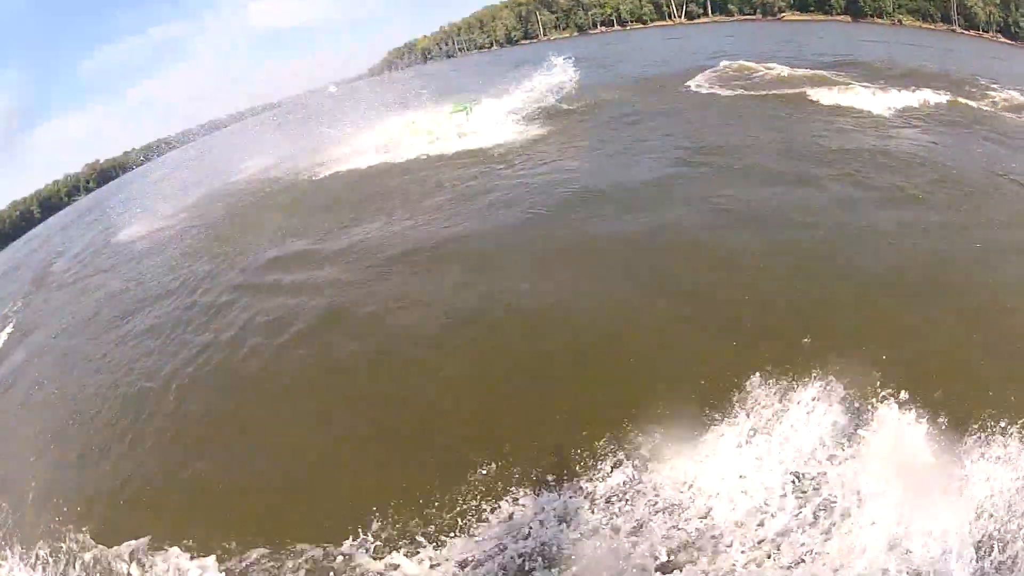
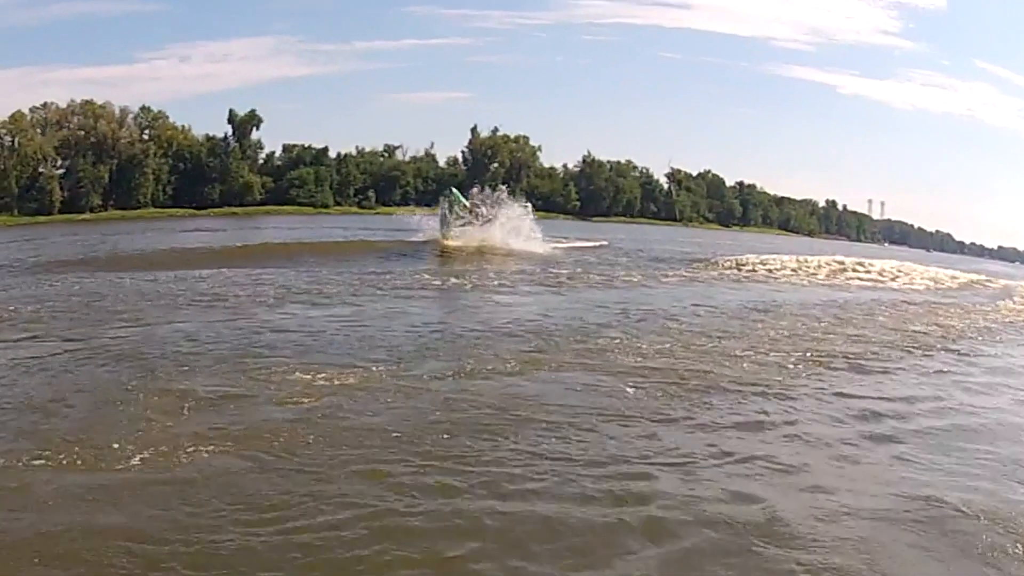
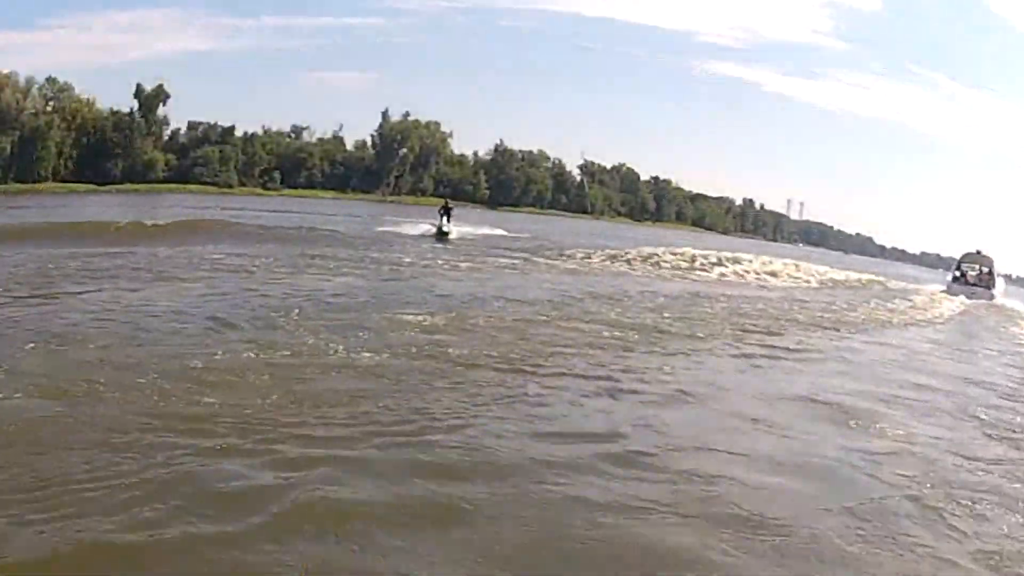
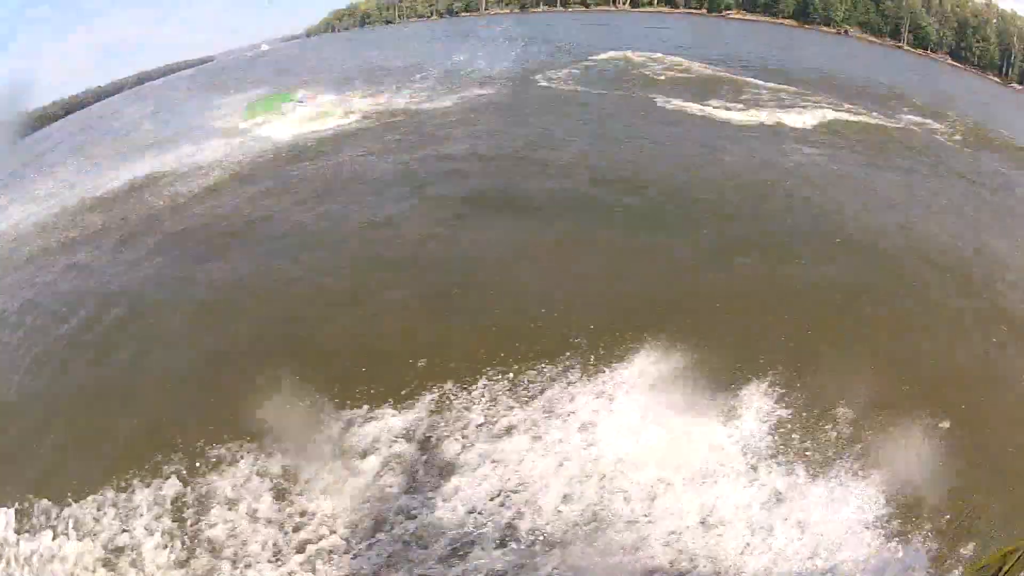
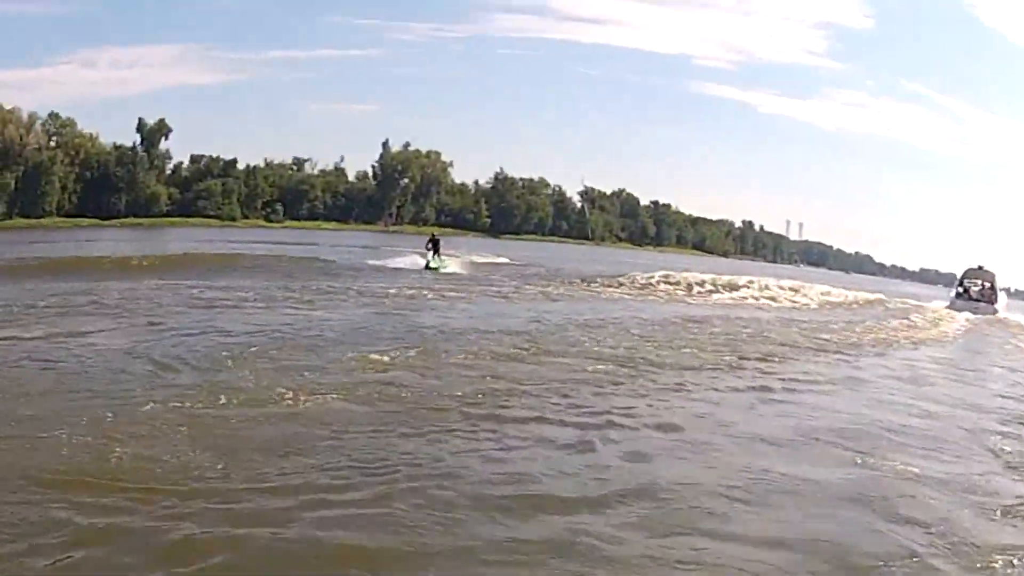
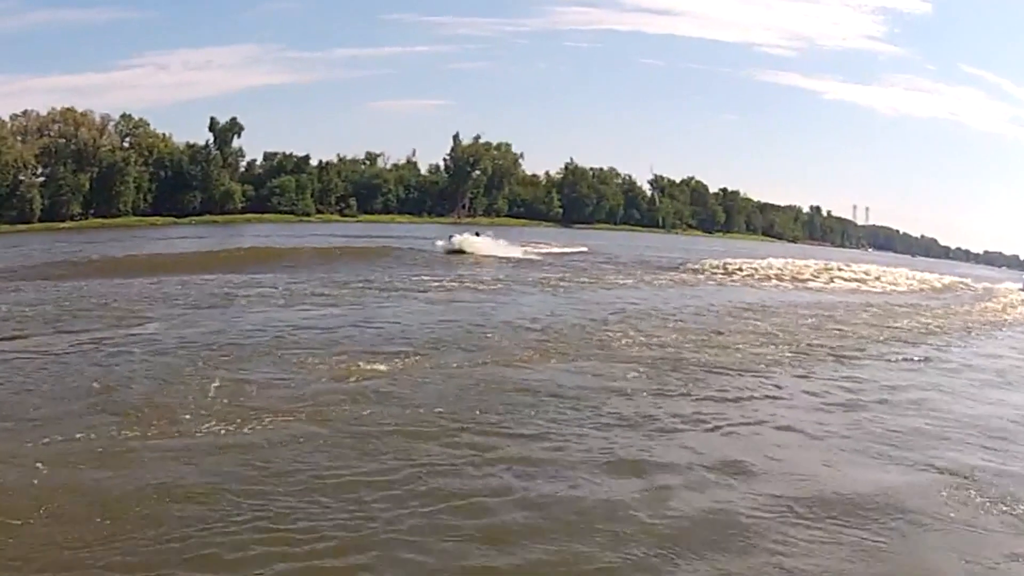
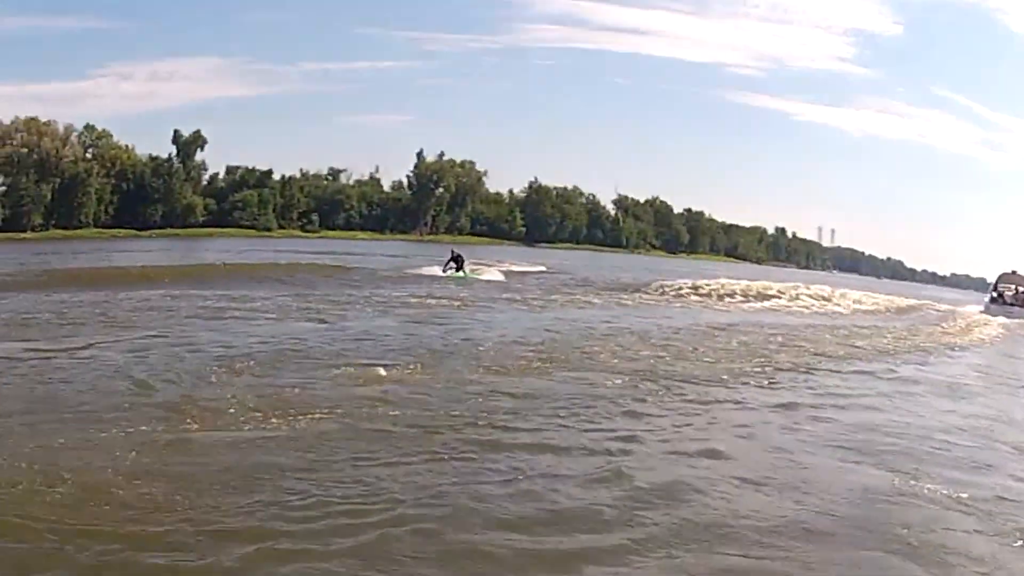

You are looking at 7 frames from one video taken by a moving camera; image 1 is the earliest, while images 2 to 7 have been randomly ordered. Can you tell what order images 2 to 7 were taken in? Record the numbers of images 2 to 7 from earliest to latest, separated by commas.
4, 3, 5, 7, 6, 2
